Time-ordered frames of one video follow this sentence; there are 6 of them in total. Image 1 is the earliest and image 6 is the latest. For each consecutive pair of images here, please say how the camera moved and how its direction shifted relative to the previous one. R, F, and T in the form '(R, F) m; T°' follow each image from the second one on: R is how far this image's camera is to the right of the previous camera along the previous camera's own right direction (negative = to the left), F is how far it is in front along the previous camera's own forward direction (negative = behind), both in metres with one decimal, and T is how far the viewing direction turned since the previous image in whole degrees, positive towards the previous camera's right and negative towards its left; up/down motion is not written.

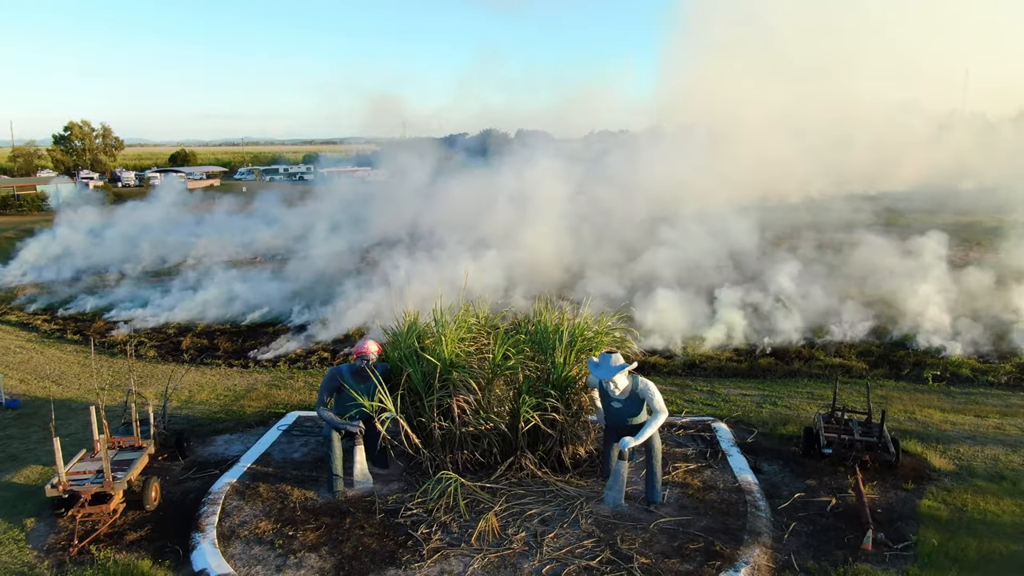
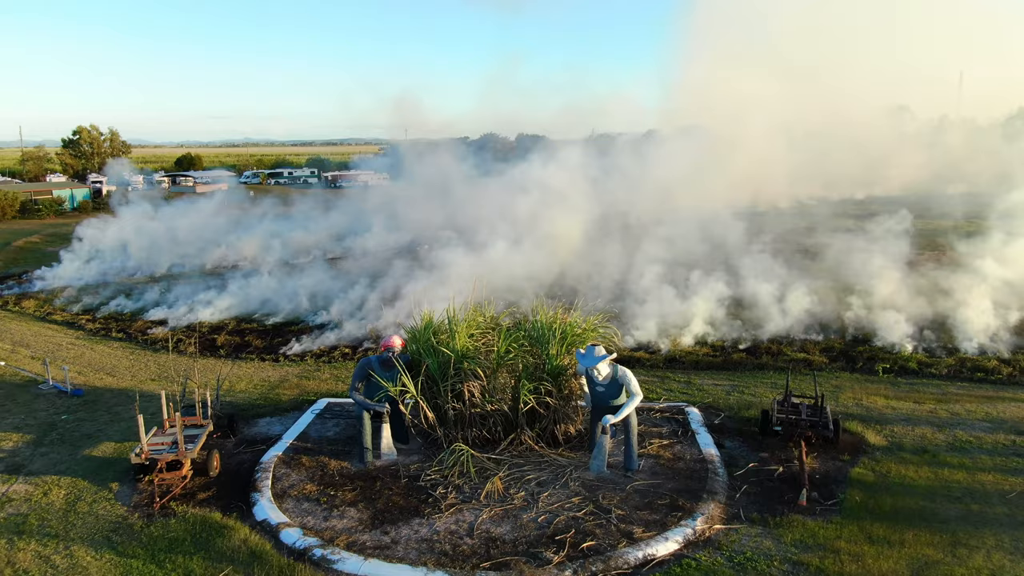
(0.0, -0.8) m; 0°
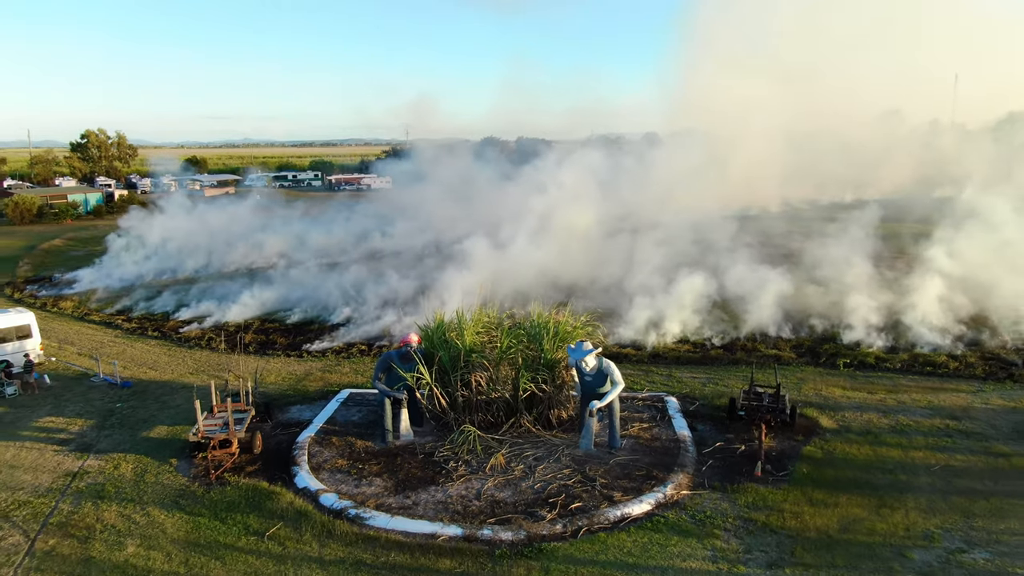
(0.0, -0.8) m; 0°
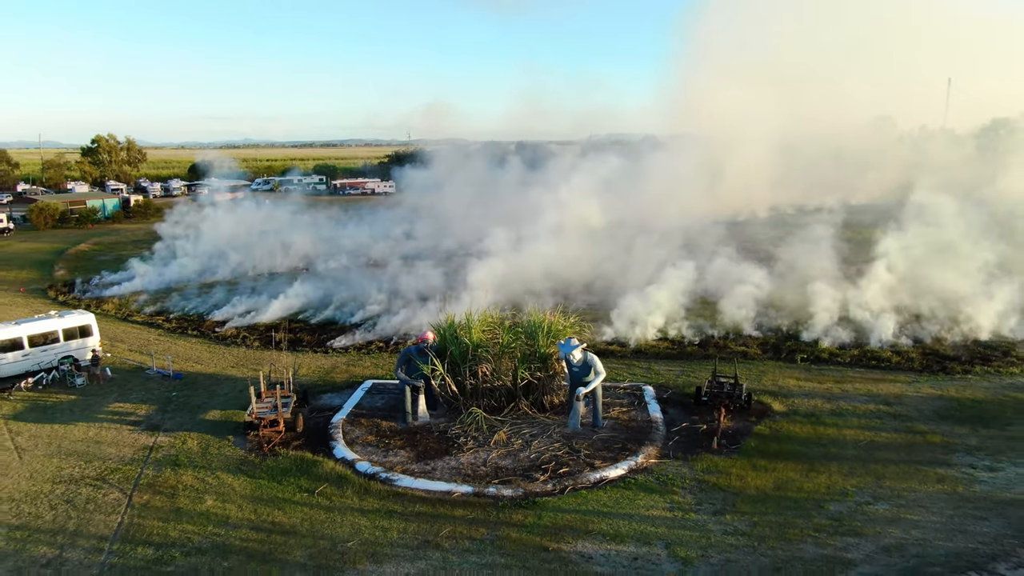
(0.0, -1.2) m; 0°
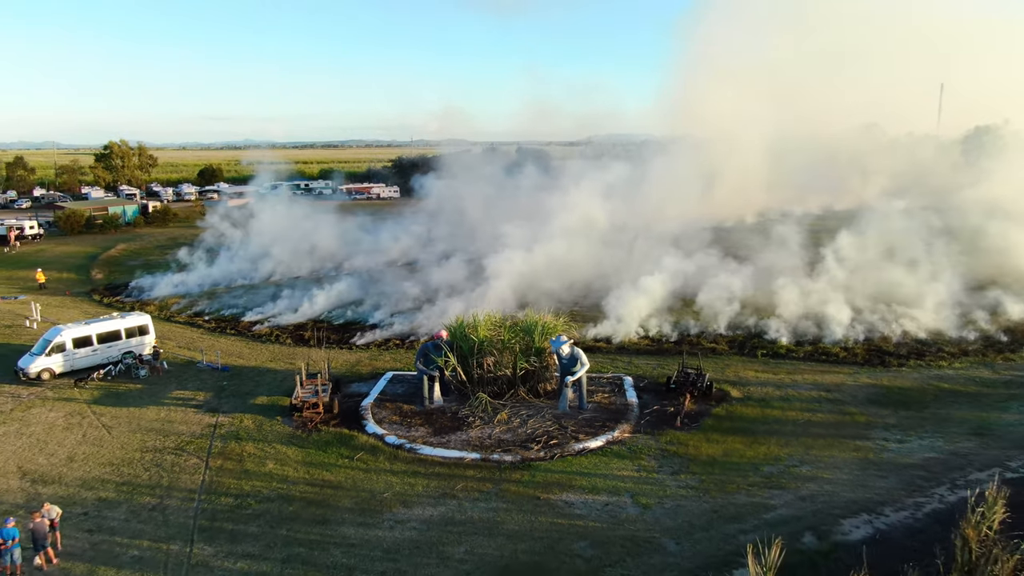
(0.0, -1.4) m; 0°
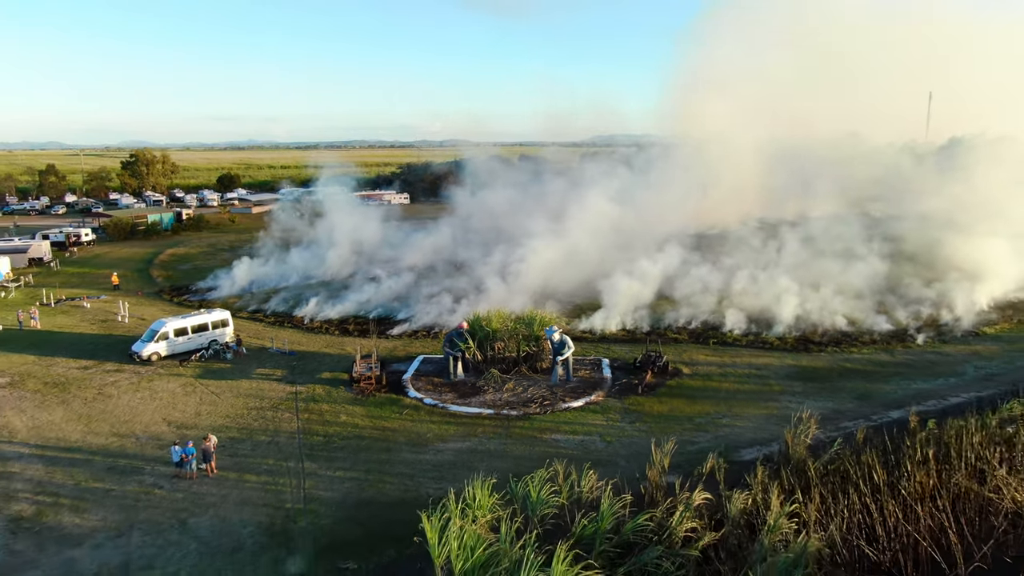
(0.0, -2.8) m; 0°
